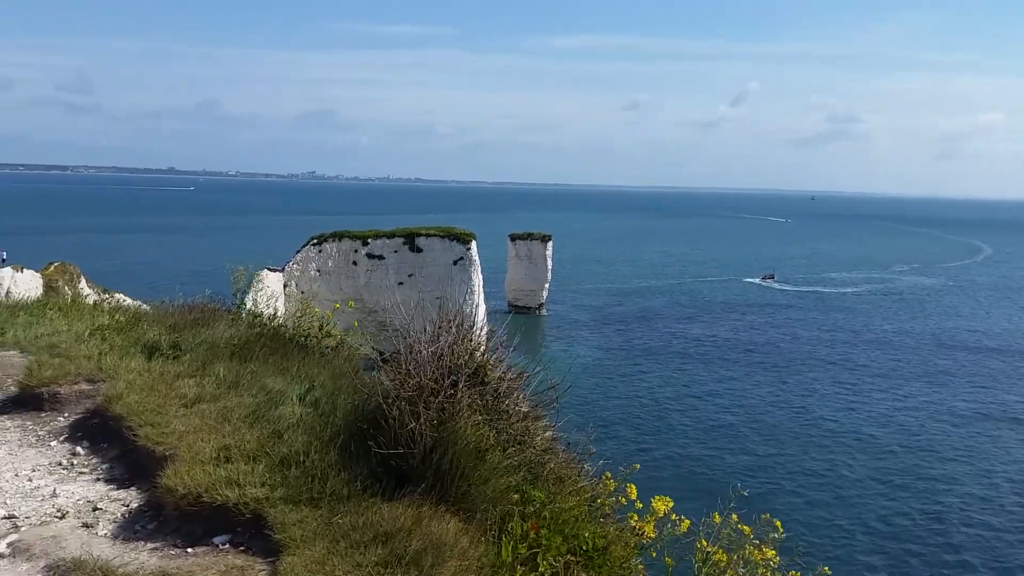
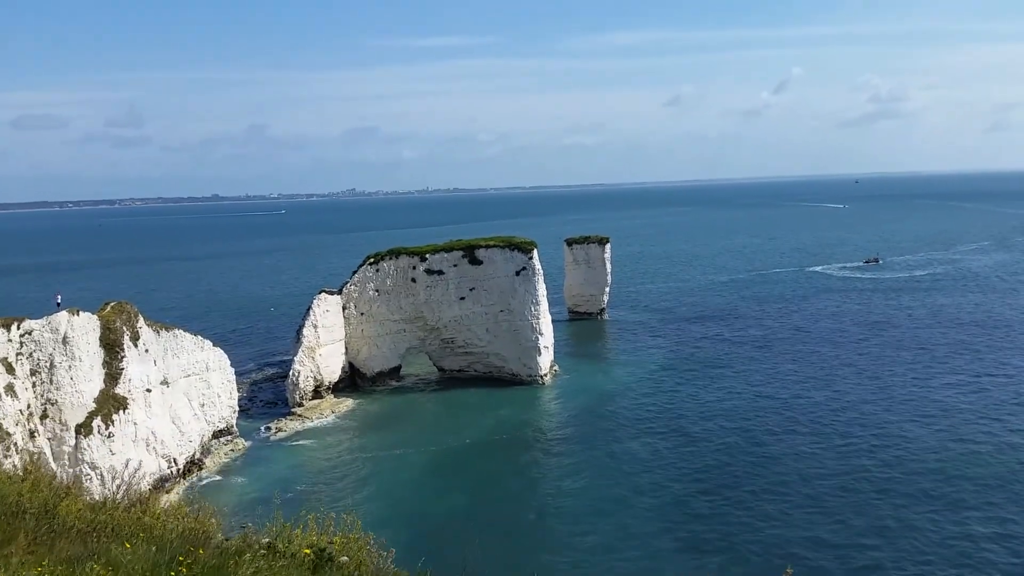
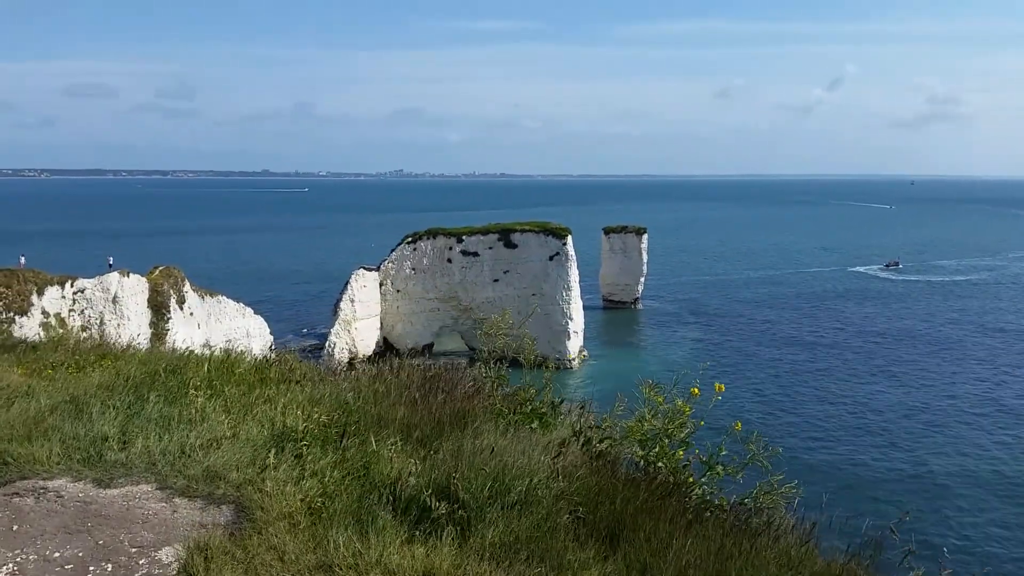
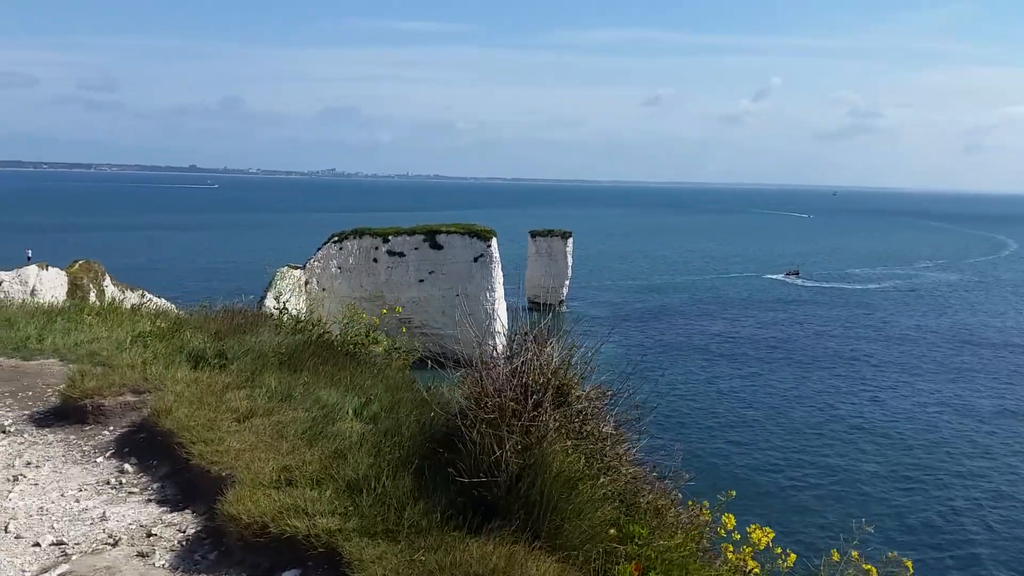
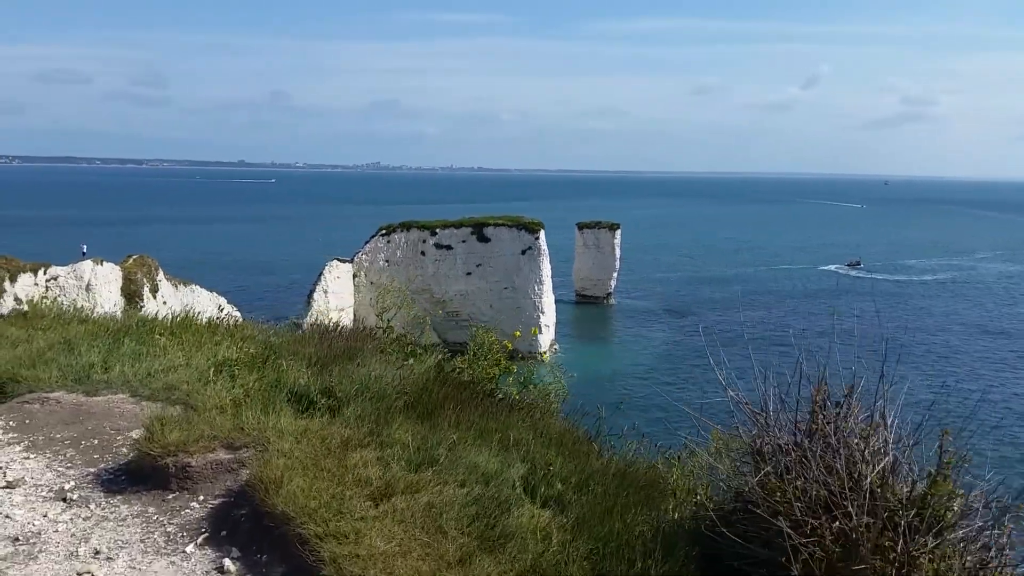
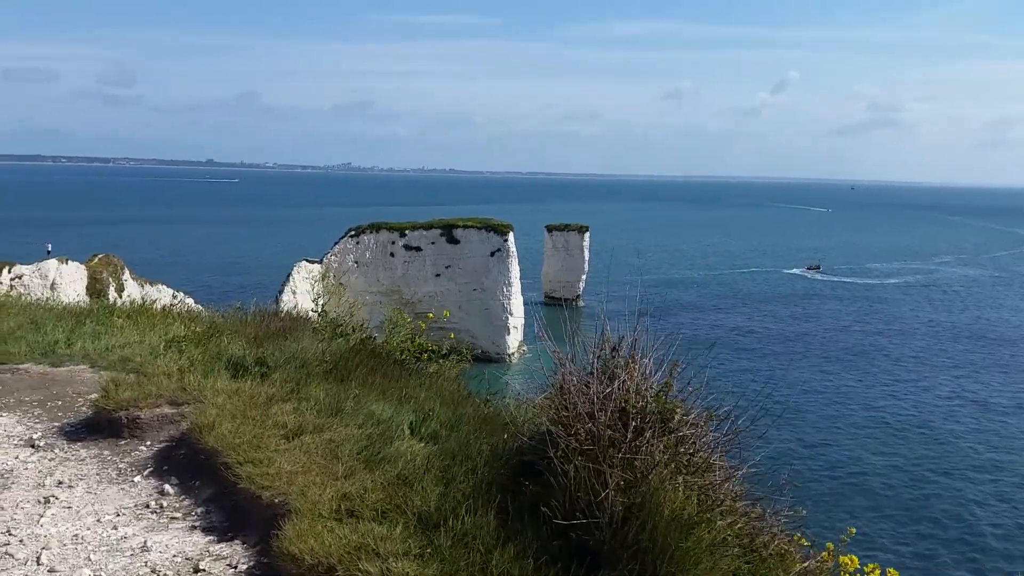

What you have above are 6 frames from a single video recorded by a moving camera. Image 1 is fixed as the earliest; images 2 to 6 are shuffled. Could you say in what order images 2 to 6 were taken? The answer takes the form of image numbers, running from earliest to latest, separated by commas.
4, 6, 5, 3, 2
